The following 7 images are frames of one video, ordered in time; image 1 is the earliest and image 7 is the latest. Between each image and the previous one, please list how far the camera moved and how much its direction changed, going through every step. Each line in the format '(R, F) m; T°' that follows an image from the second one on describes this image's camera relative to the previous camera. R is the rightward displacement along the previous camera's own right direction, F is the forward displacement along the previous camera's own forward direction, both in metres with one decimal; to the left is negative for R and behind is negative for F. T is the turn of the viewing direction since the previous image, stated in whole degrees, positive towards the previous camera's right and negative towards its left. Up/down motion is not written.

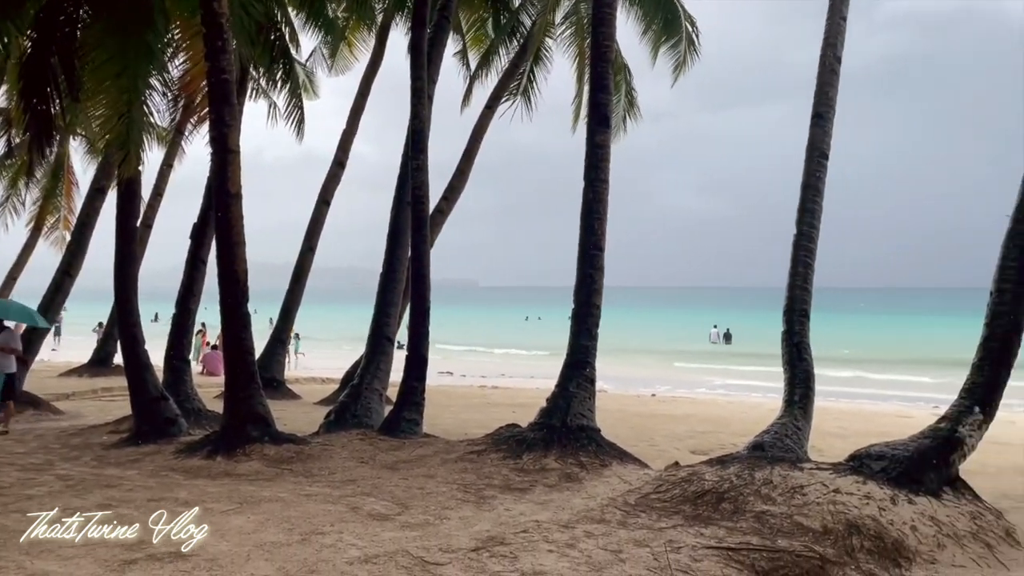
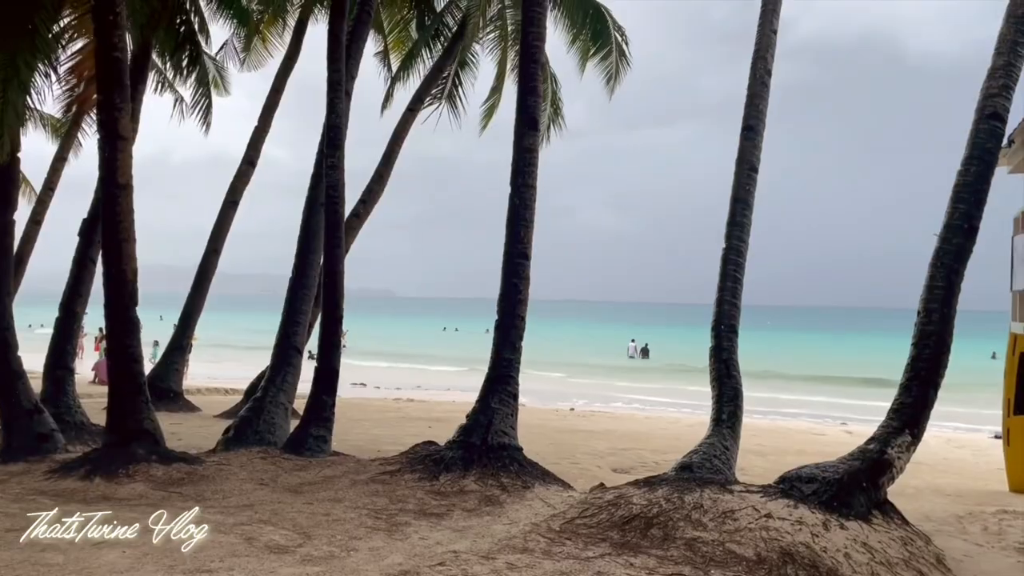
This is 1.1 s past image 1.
(0.0, +0.4) m; +6°
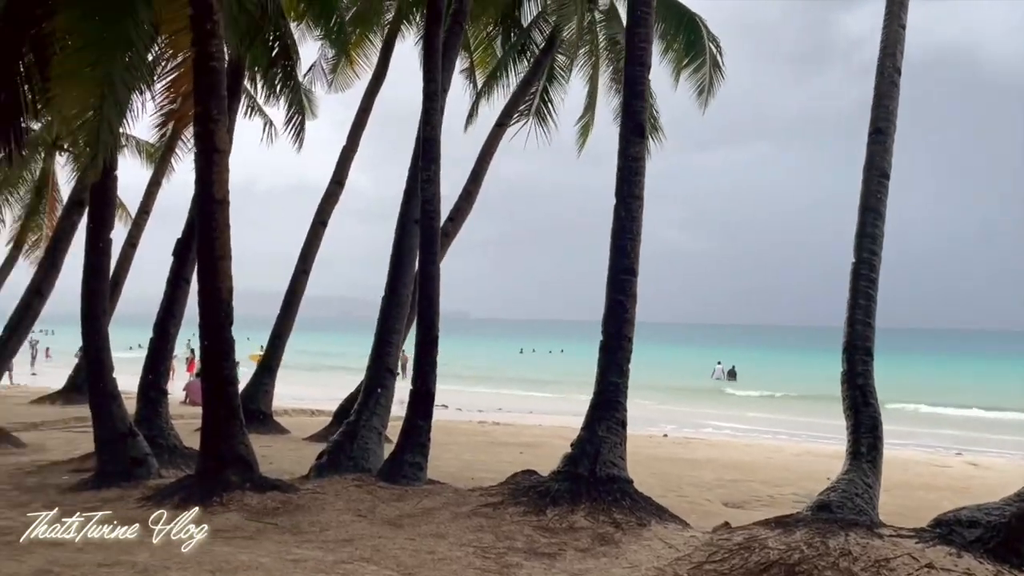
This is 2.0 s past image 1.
(-0.3, +0.5) m; -5°
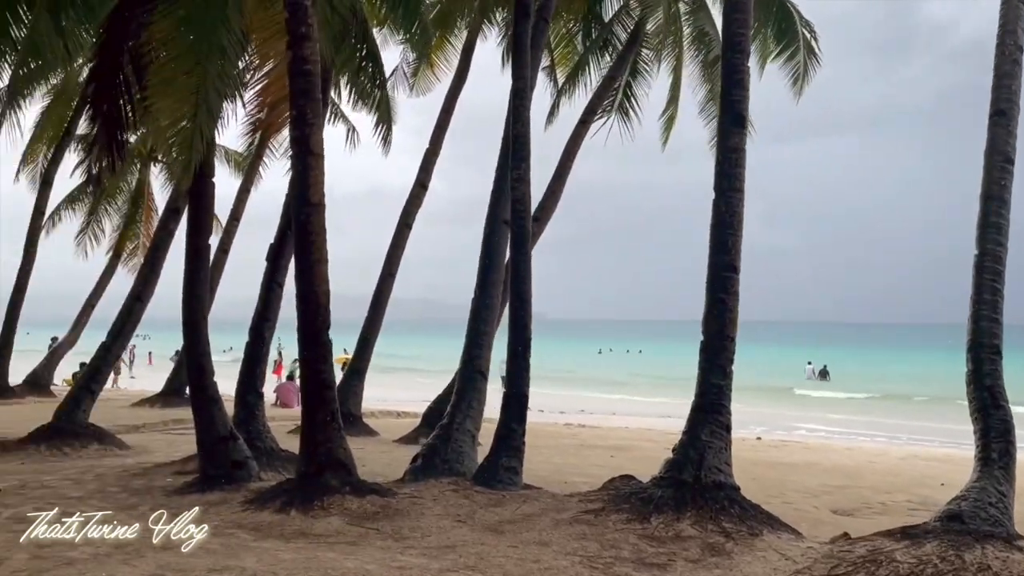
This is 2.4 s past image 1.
(-0.2, +0.2) m; -5°
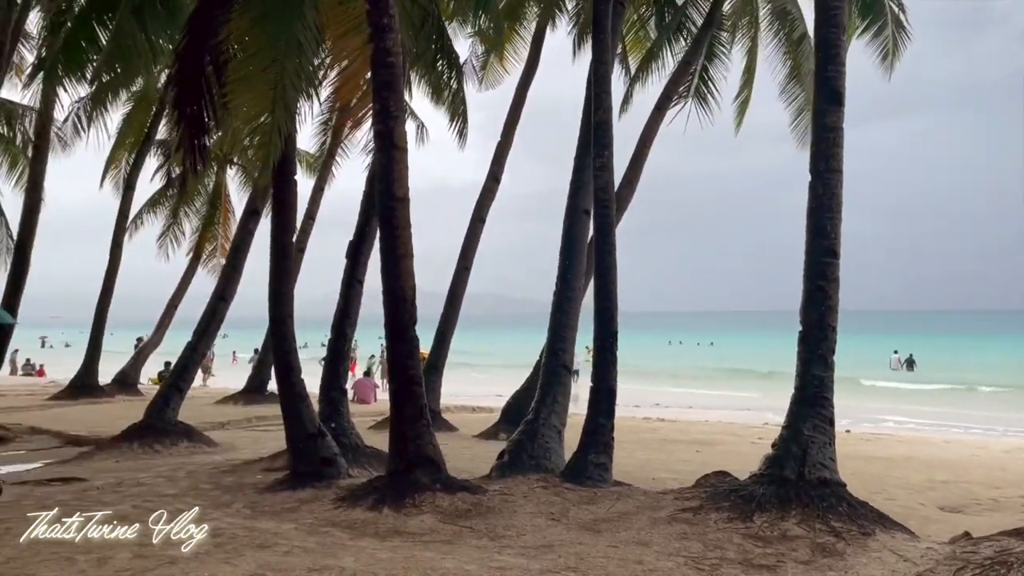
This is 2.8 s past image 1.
(-0.2, +0.2) m; -5°
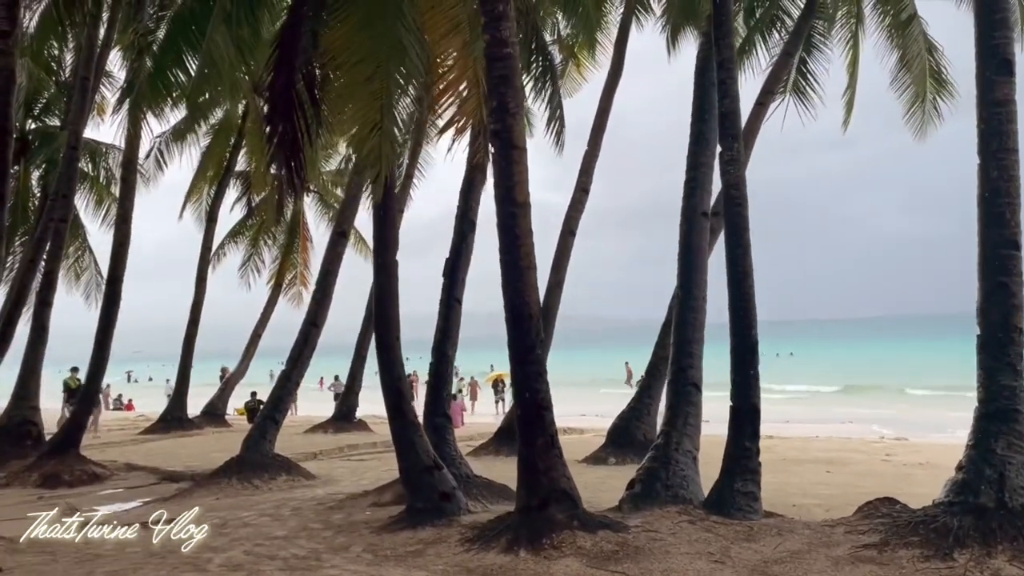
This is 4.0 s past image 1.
(-0.5, +0.6) m; -4°
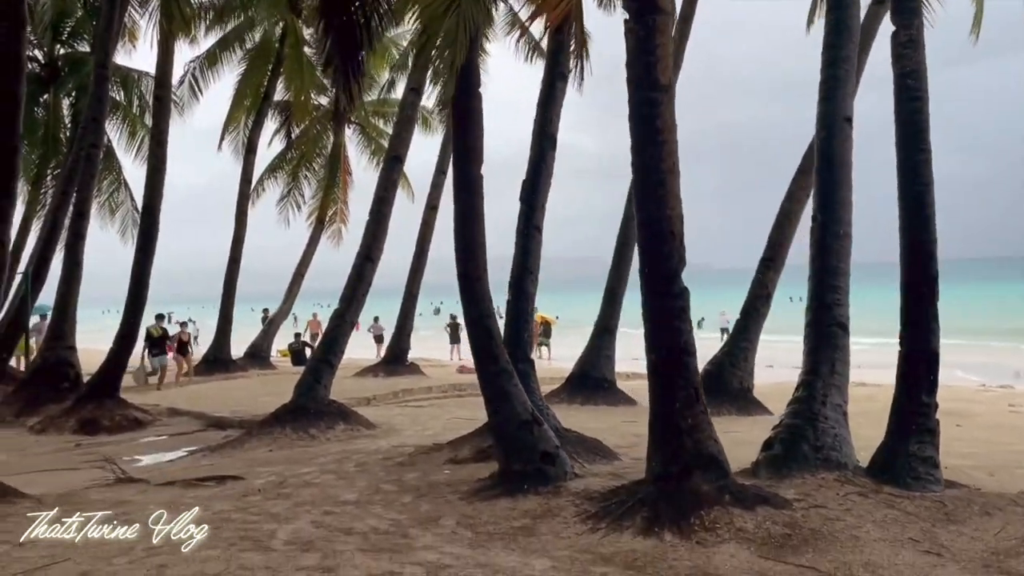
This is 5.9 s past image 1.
(-0.5, +1.2) m; -2°
